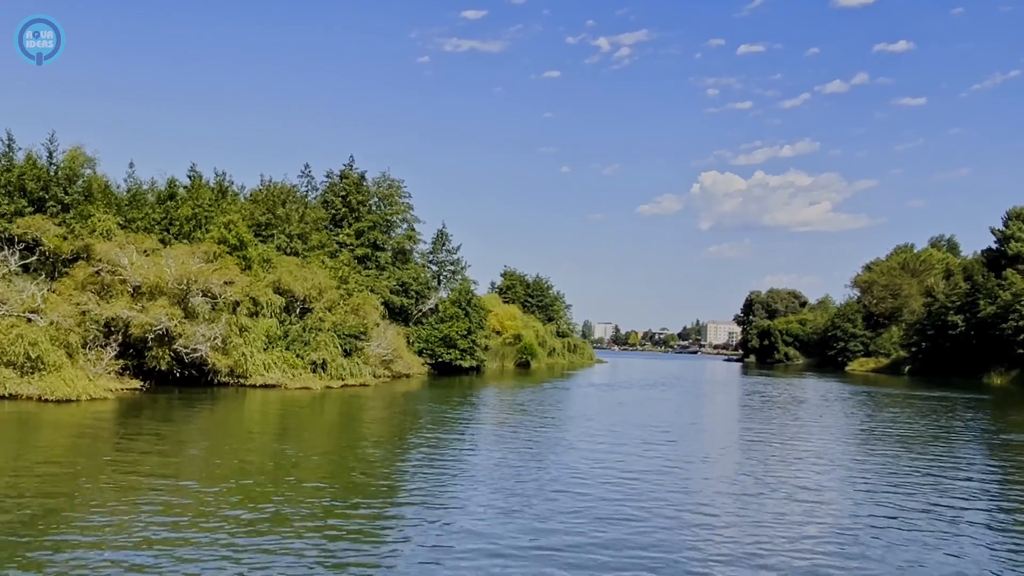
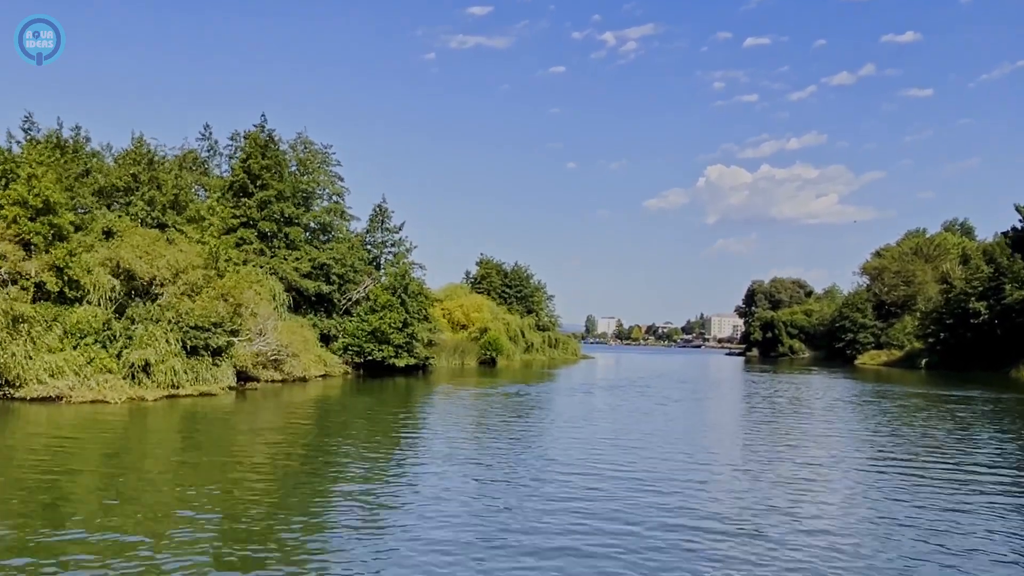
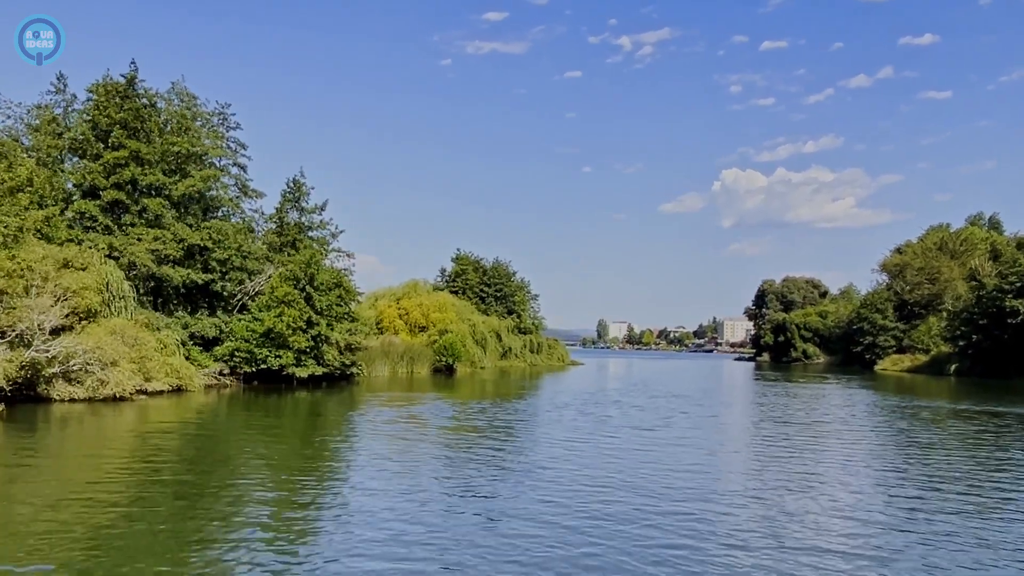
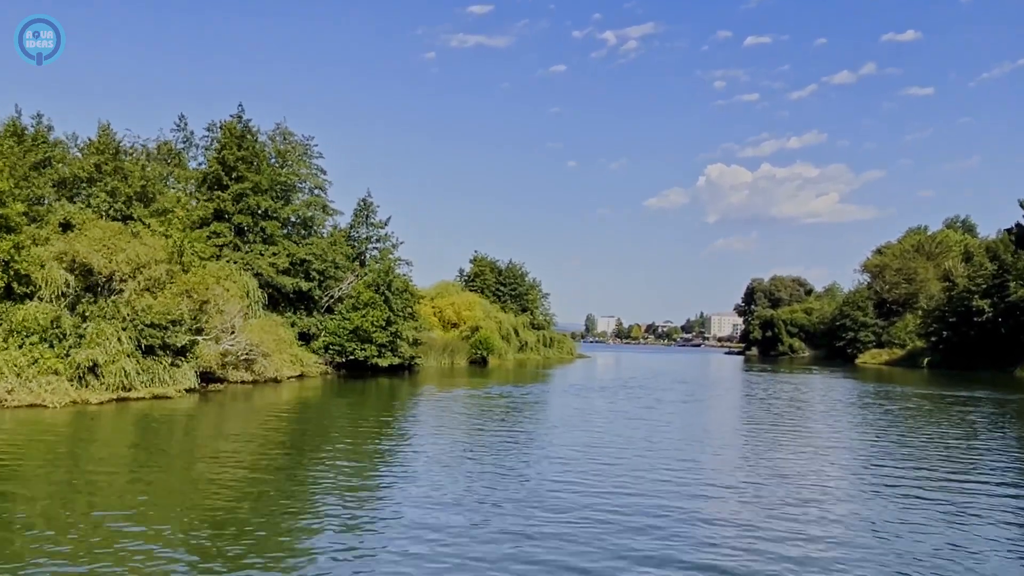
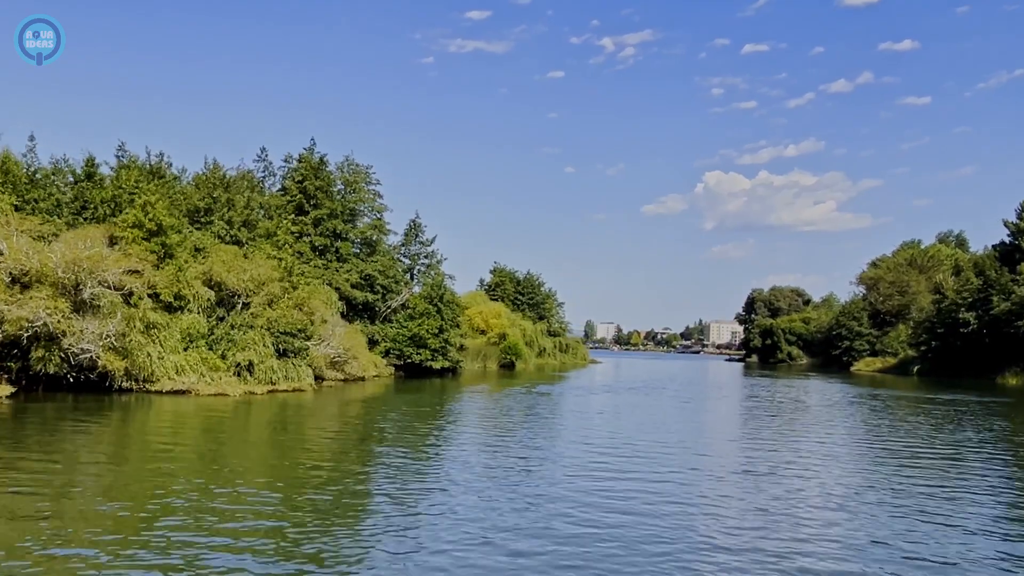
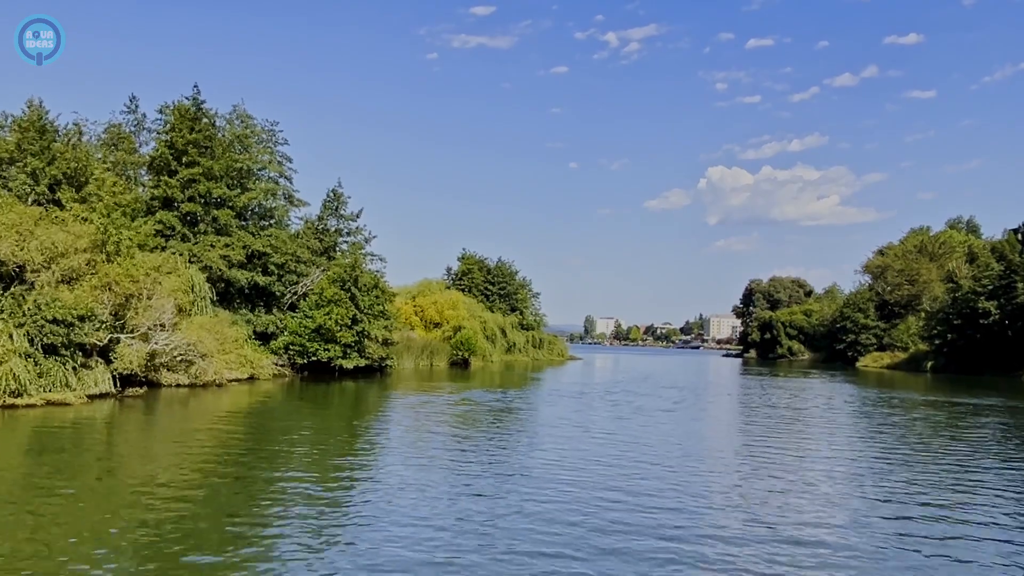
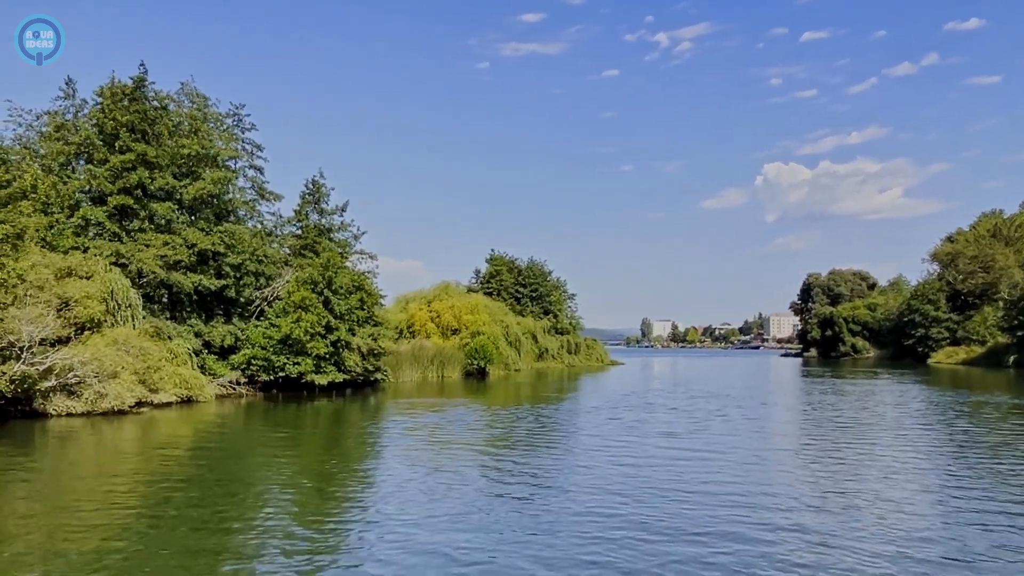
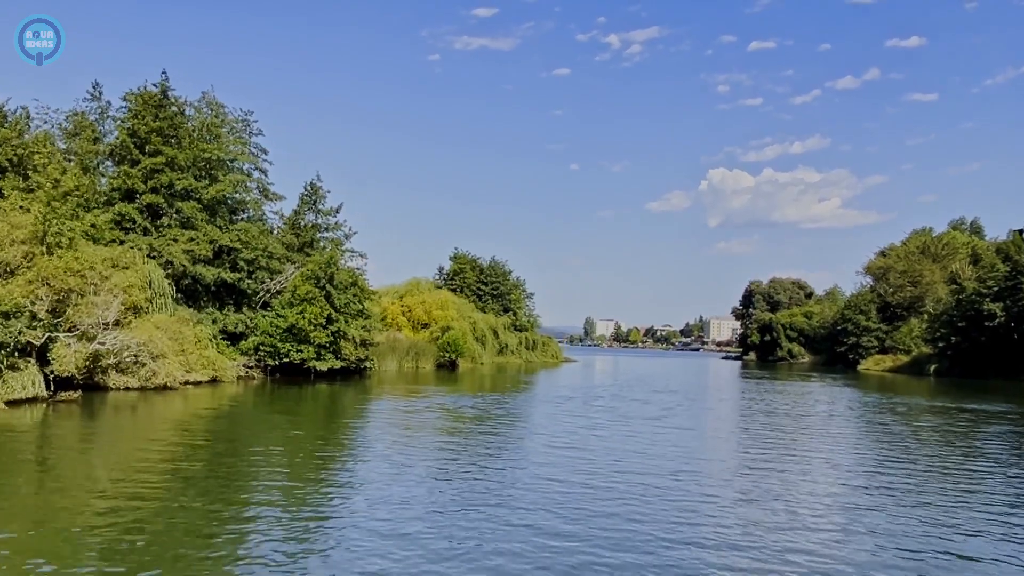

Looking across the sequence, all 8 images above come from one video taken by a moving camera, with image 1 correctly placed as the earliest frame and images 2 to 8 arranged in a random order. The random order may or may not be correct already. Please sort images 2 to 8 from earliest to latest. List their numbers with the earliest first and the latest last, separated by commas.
5, 2, 4, 6, 8, 3, 7
